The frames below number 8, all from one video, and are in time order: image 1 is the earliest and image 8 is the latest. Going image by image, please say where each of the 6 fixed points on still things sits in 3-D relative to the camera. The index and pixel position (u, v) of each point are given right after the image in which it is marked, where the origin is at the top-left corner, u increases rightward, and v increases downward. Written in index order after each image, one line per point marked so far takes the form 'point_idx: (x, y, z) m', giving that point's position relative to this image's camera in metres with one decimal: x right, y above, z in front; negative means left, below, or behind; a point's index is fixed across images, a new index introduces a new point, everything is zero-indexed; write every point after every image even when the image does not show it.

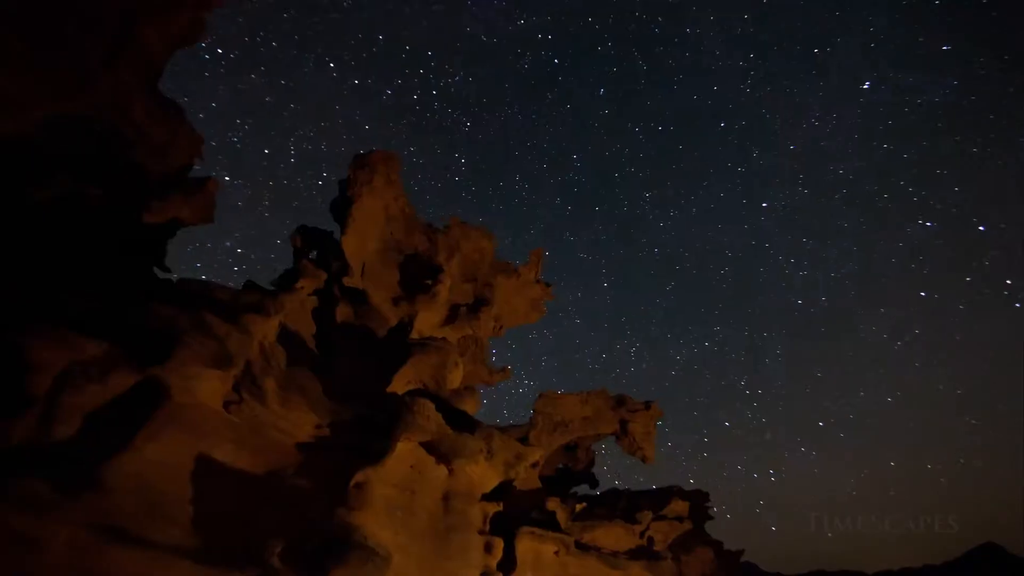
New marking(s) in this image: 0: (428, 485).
0: (-5.4, -13.0, +12.2) m
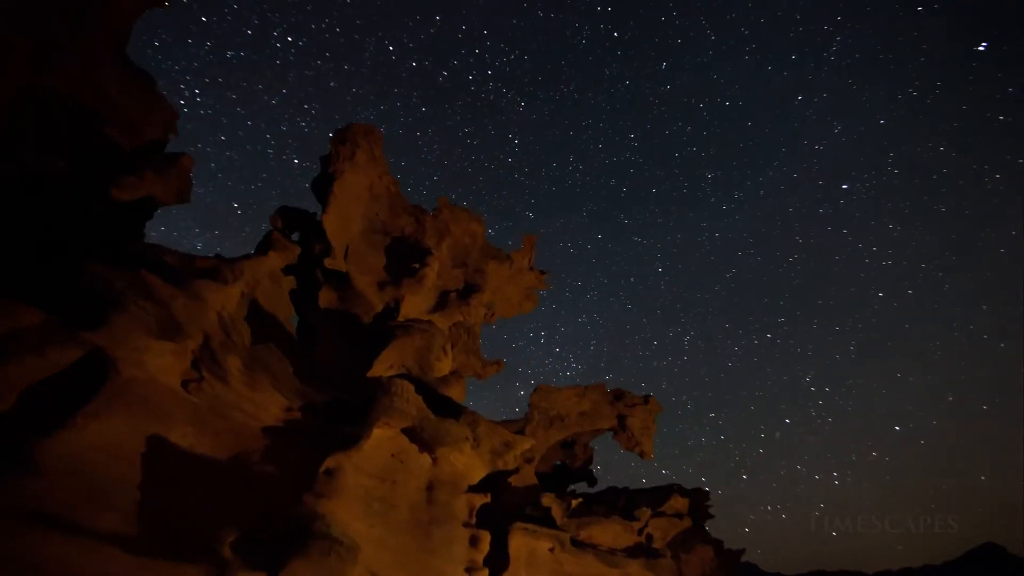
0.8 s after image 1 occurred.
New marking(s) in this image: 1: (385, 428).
0: (-6.2, -11.5, +11.4) m
1: (-7.4, -8.0, +10.5) m
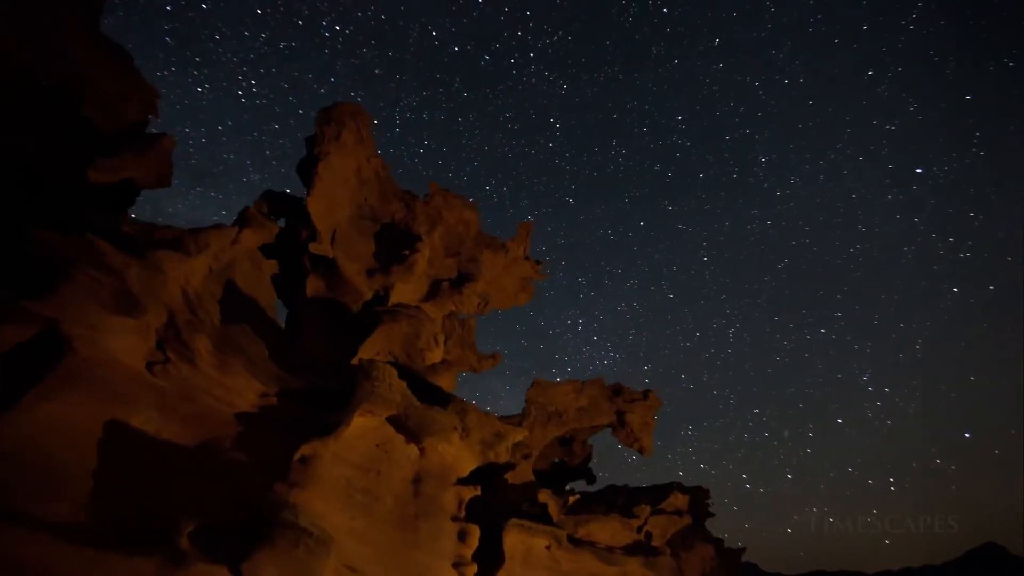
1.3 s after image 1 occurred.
0: (-6.8, -10.5, +10.9) m
1: (-8.0, -6.9, +10.0) m
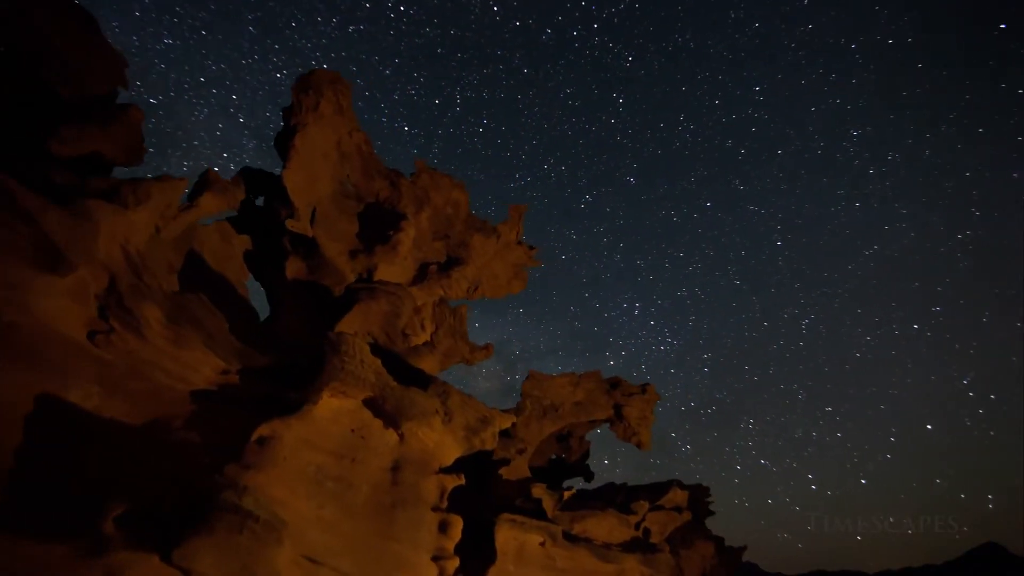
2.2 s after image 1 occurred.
0: (-7.6, -8.9, +10.1) m
1: (-8.8, -5.4, +9.2) m
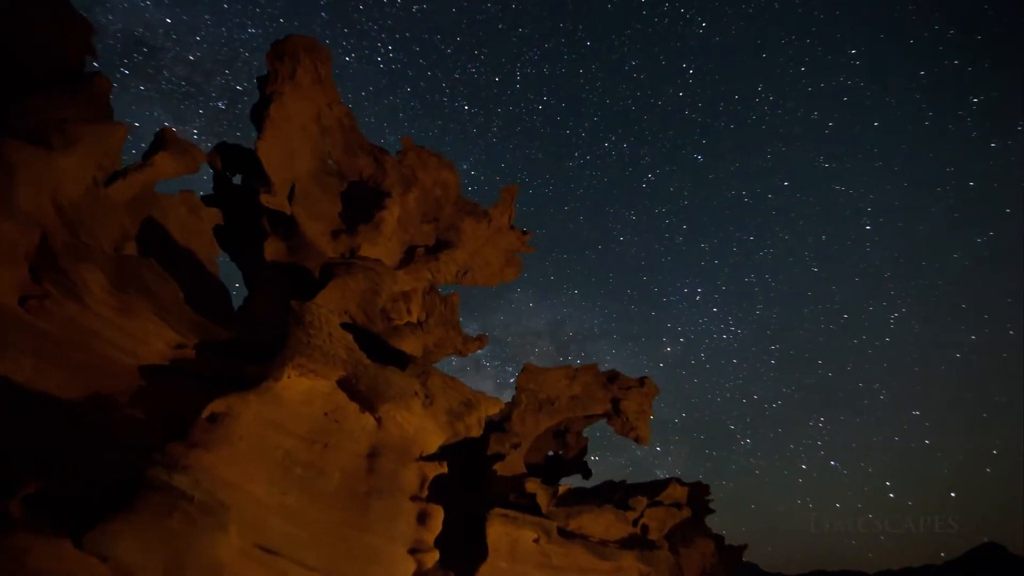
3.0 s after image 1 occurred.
0: (-8.4, -7.5, +9.4) m
1: (-9.6, -4.0, +8.5) m
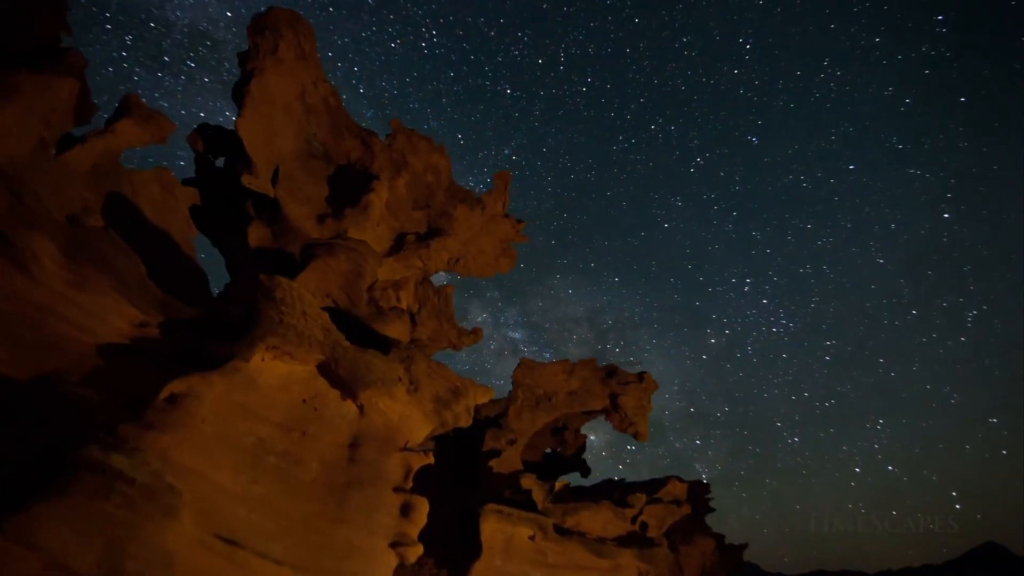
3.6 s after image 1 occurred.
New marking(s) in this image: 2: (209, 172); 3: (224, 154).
0: (-8.9, -6.5, +8.8) m
1: (-10.2, -2.9, +8.0) m
2: (-22.7, +8.7, +13.8) m
3: (-21.7, +10.1, +13.9) m
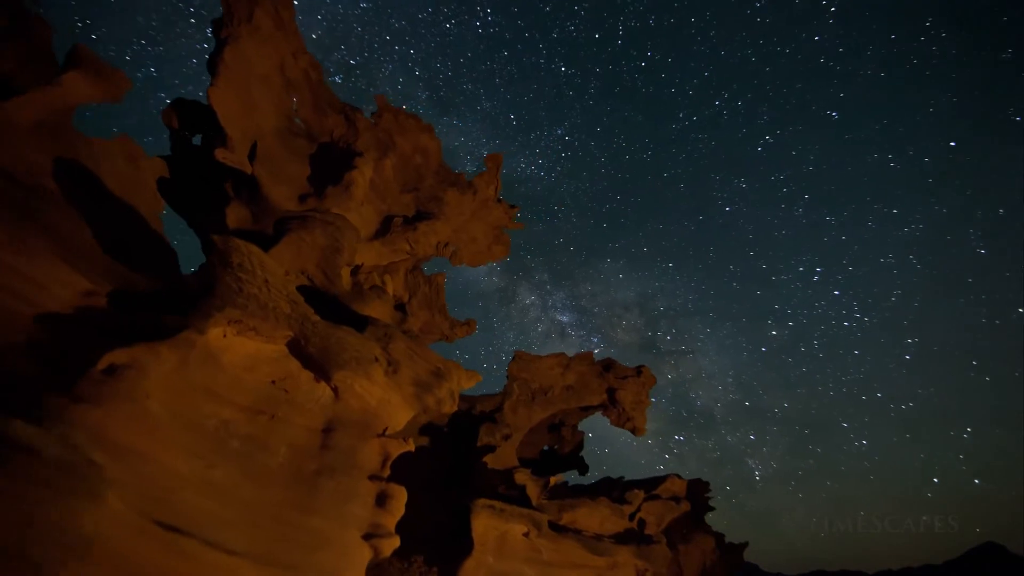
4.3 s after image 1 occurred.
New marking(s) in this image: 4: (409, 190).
0: (-9.6, -5.3, +8.2) m
1: (-10.8, -1.7, +7.3) m
2: (-23.4, +9.9, +13.2) m
3: (-22.4, +11.3, +13.3) m
4: (-8.6, +8.3, +15.4) m
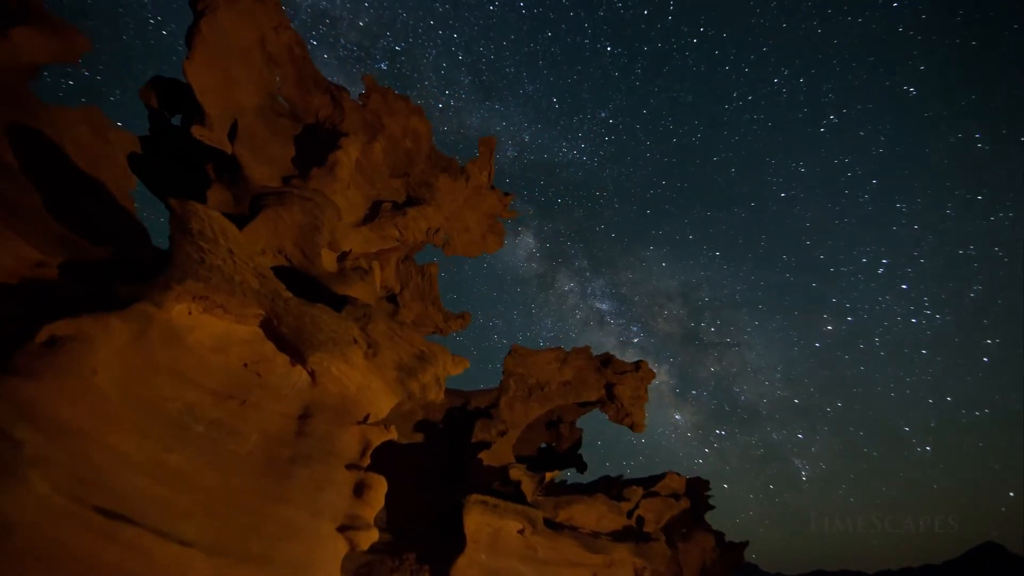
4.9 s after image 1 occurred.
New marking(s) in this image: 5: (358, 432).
0: (-10.2, -4.3, +7.7) m
1: (-11.4, -0.7, +6.8) m
2: (-24.0, +10.9, +12.7) m
3: (-22.9, +12.3, +12.8) m
4: (-9.2, +9.3, +15.0) m
5: (-7.0, -6.6, +8.4) m
